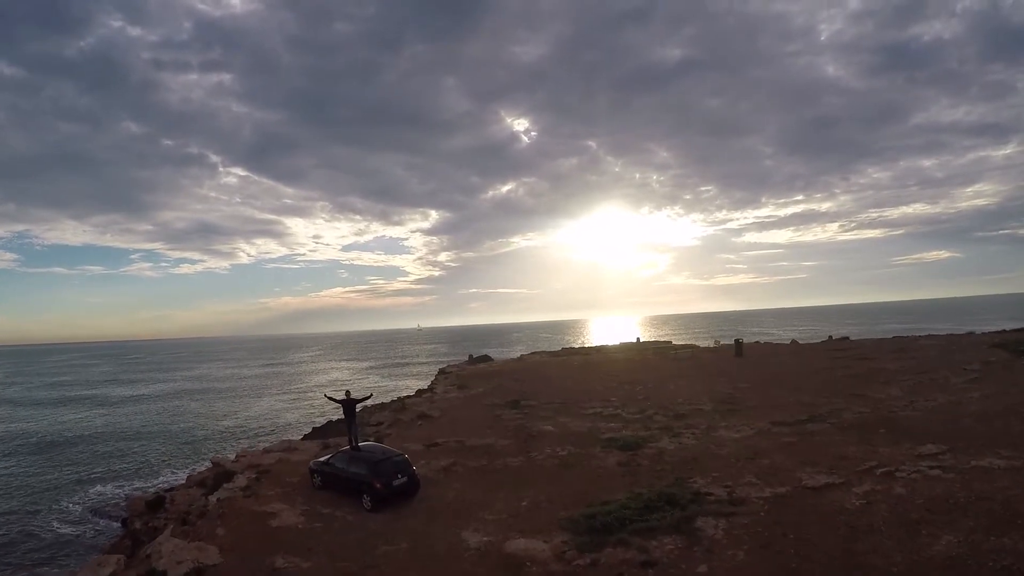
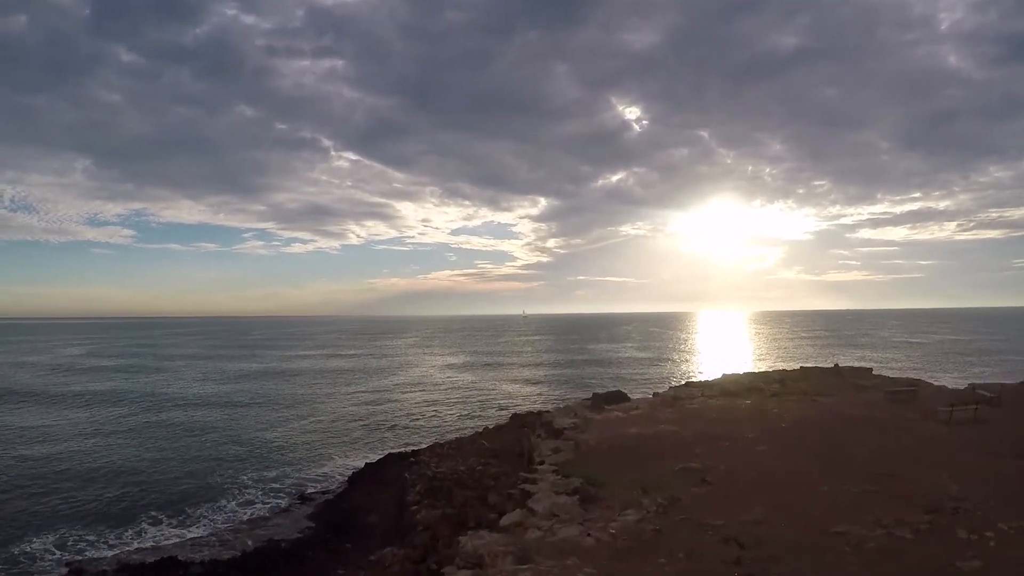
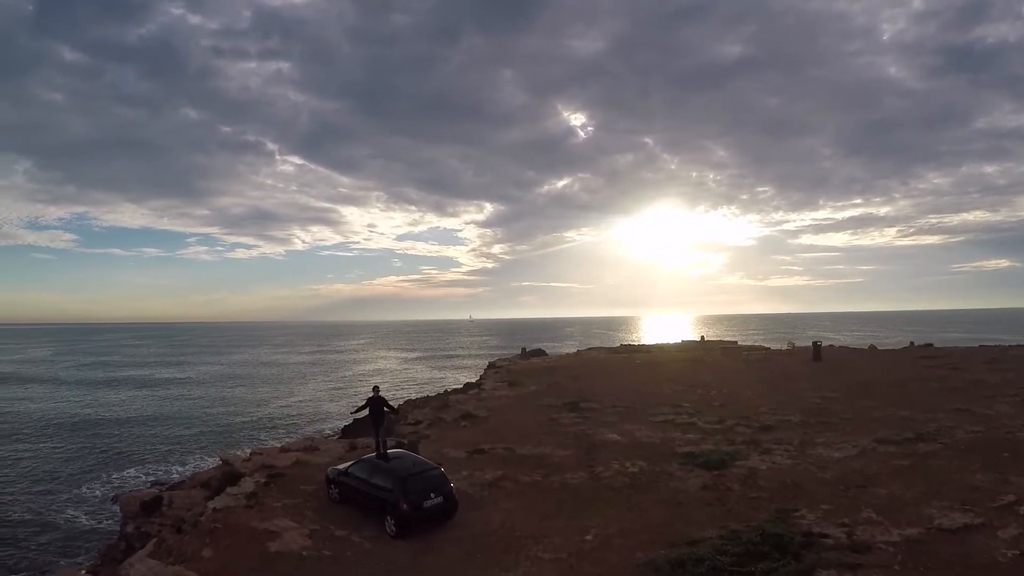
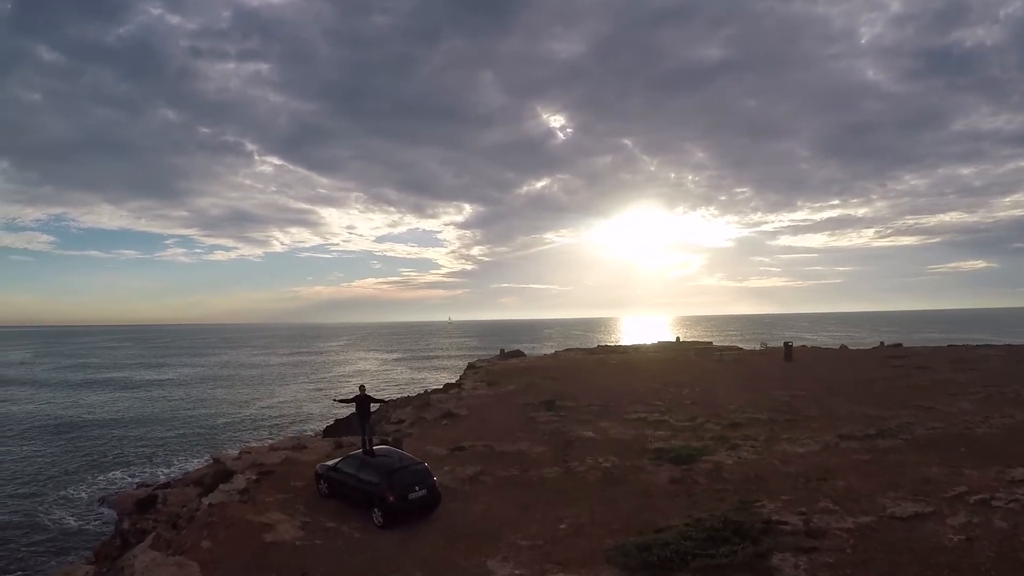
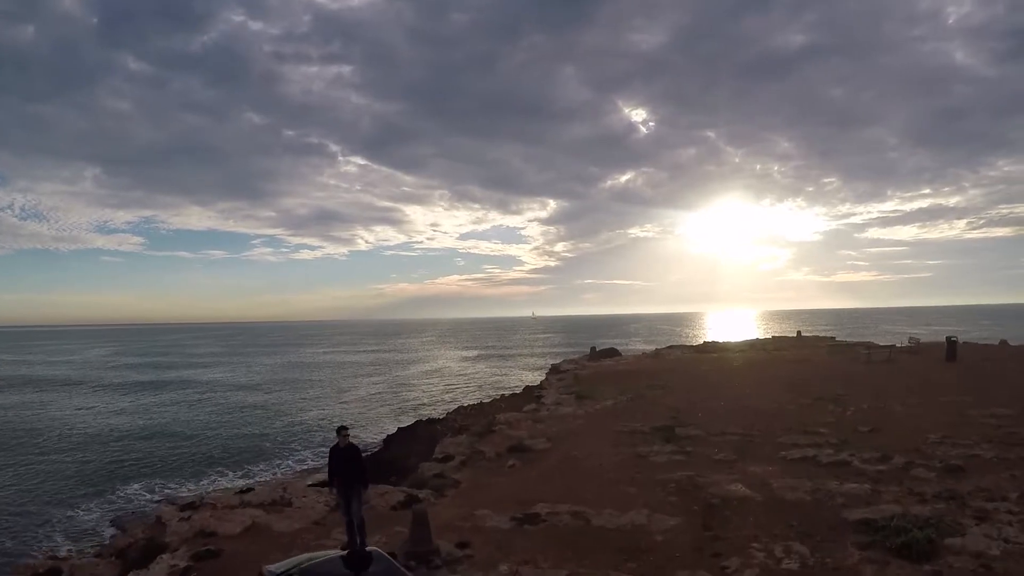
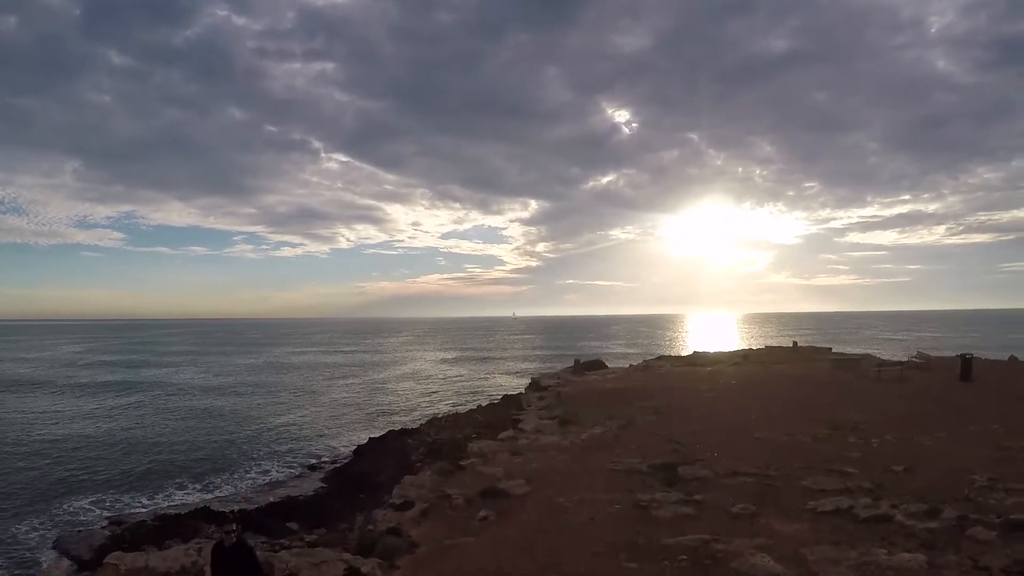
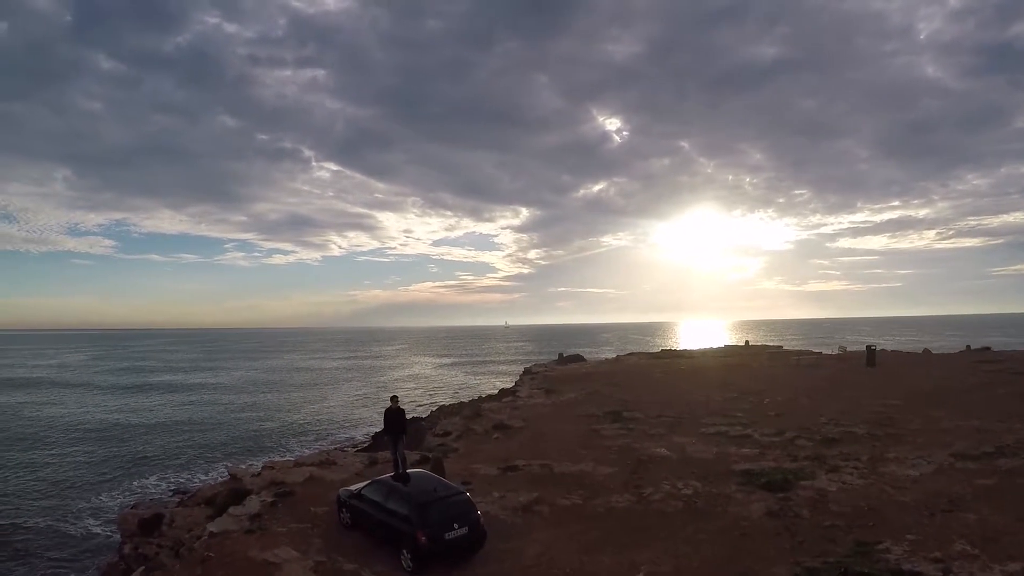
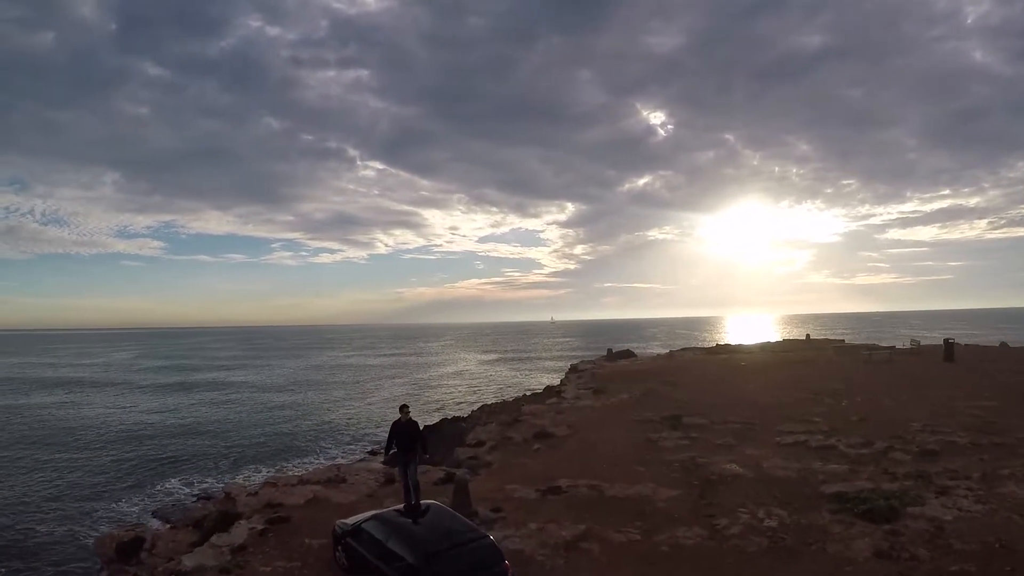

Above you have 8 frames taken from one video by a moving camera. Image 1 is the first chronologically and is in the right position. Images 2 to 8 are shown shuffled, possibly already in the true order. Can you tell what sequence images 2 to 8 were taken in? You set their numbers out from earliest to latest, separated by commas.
4, 3, 7, 8, 5, 6, 2
